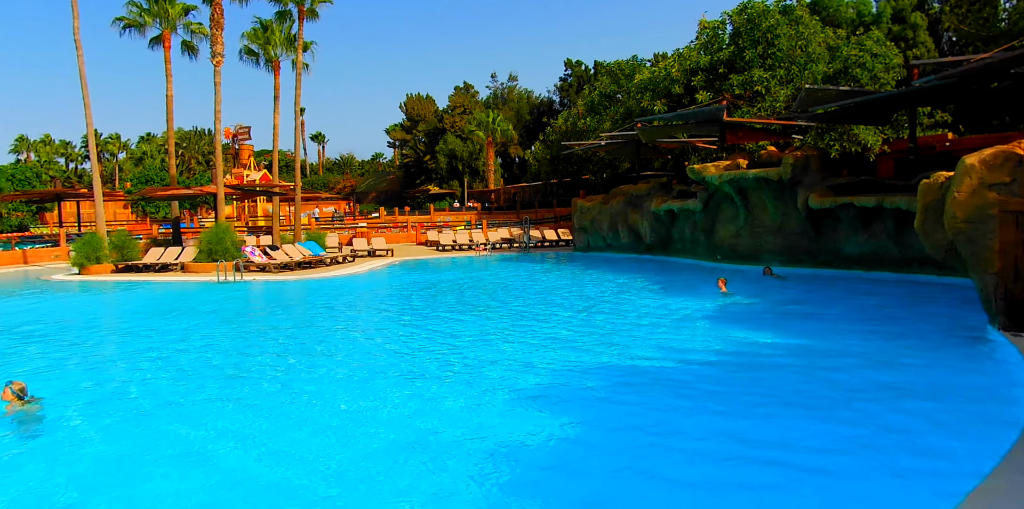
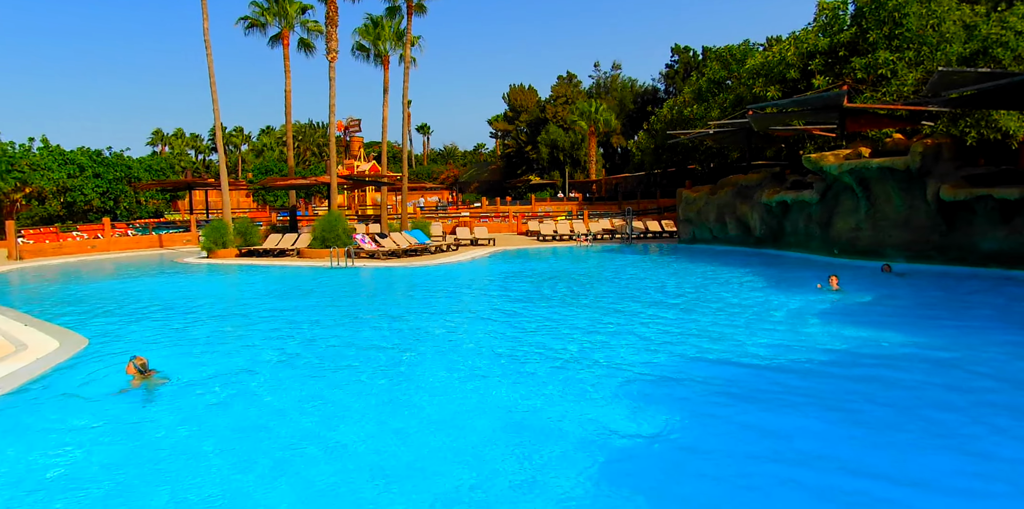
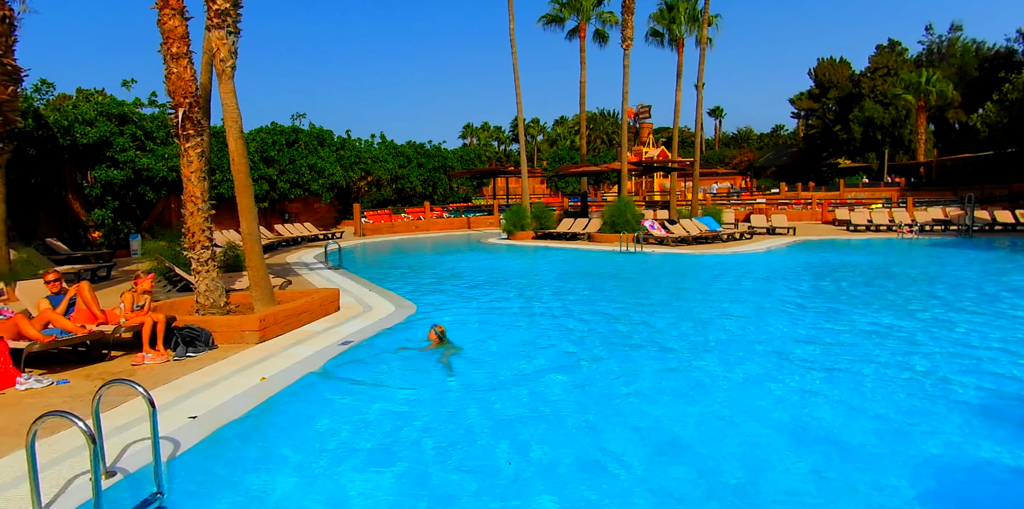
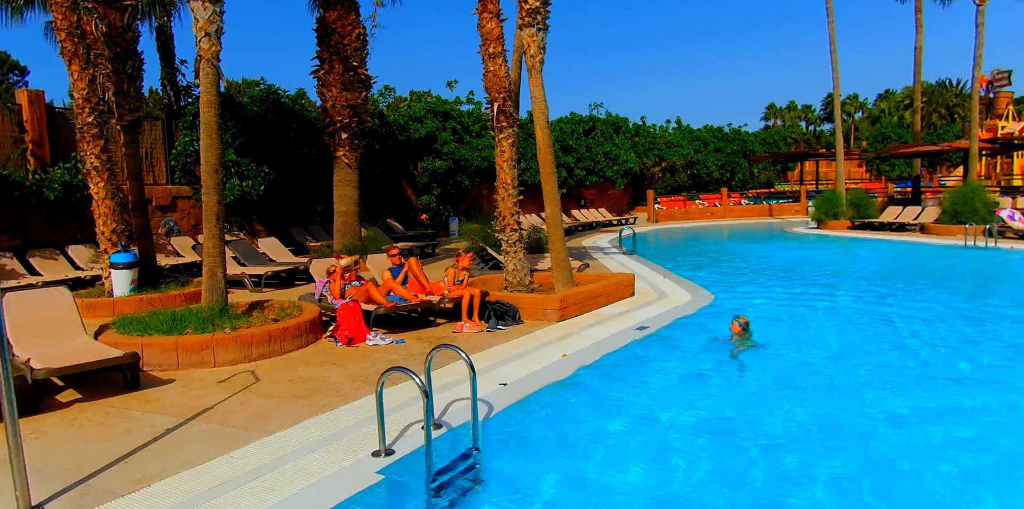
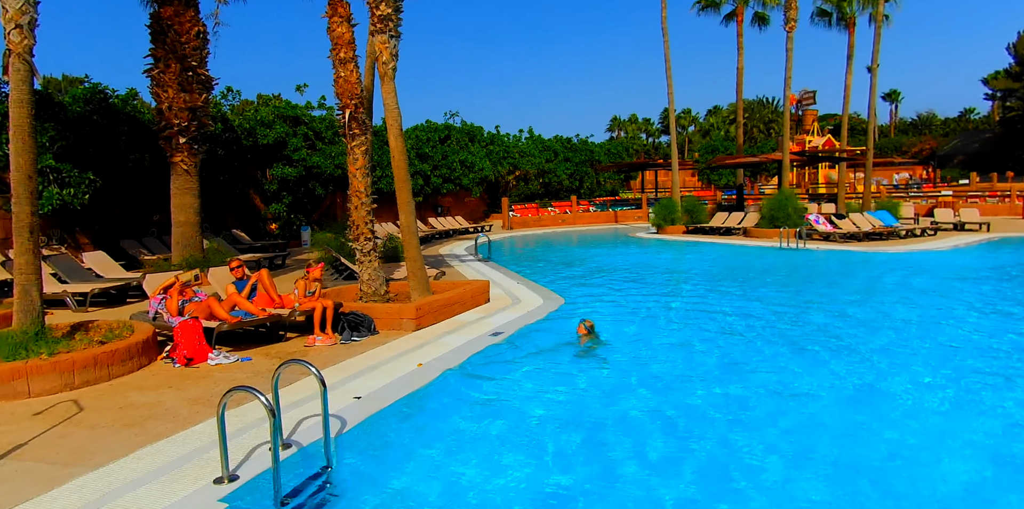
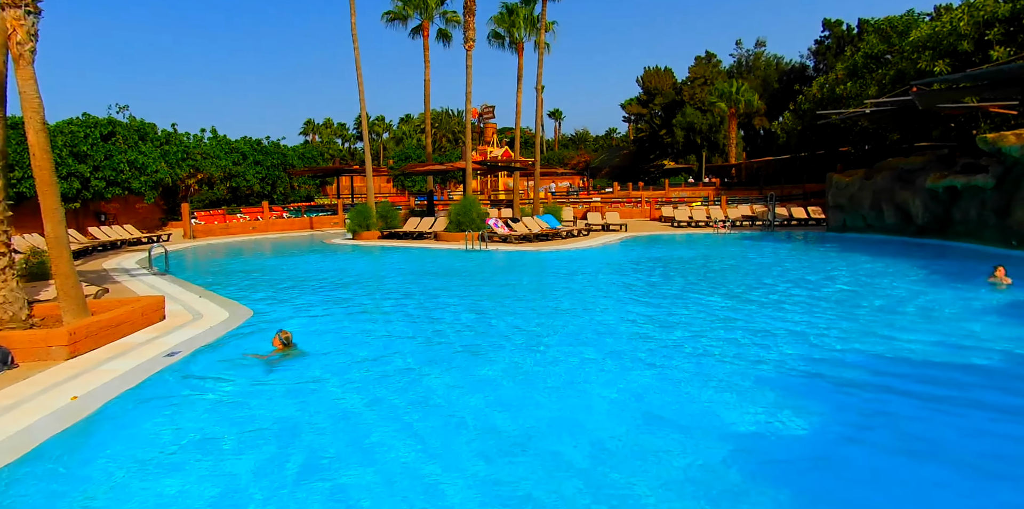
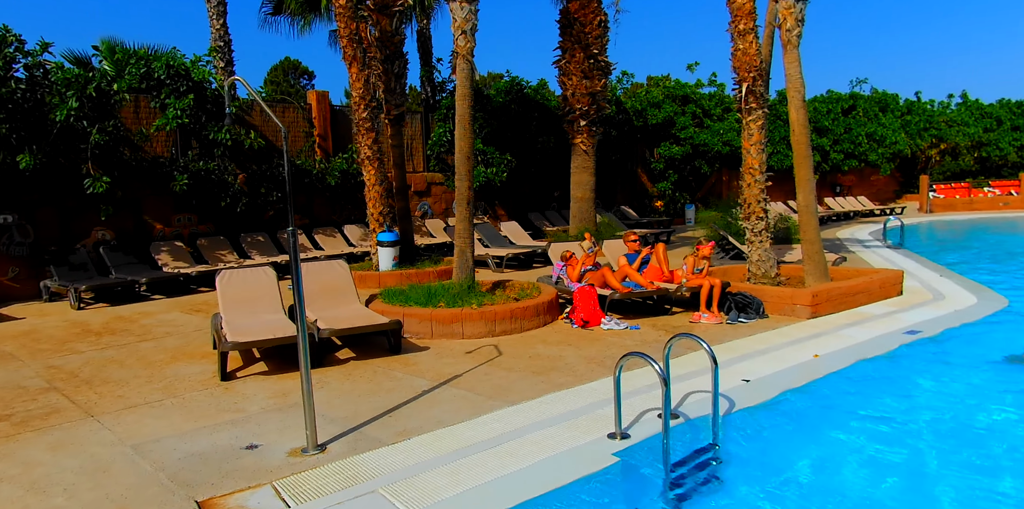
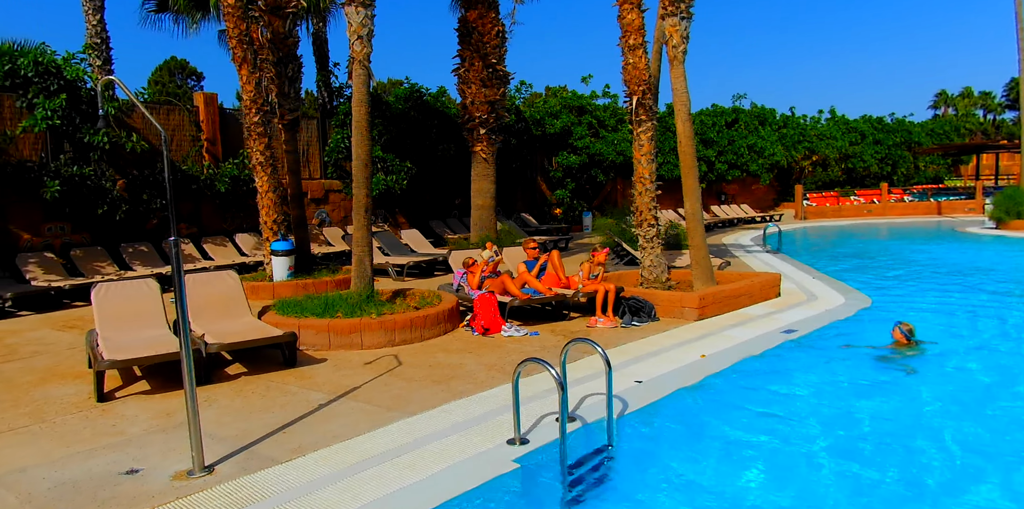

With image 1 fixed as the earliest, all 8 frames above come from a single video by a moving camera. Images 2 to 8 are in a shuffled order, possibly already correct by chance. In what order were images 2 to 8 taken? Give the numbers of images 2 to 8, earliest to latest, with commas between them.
2, 6, 3, 5, 4, 8, 7
